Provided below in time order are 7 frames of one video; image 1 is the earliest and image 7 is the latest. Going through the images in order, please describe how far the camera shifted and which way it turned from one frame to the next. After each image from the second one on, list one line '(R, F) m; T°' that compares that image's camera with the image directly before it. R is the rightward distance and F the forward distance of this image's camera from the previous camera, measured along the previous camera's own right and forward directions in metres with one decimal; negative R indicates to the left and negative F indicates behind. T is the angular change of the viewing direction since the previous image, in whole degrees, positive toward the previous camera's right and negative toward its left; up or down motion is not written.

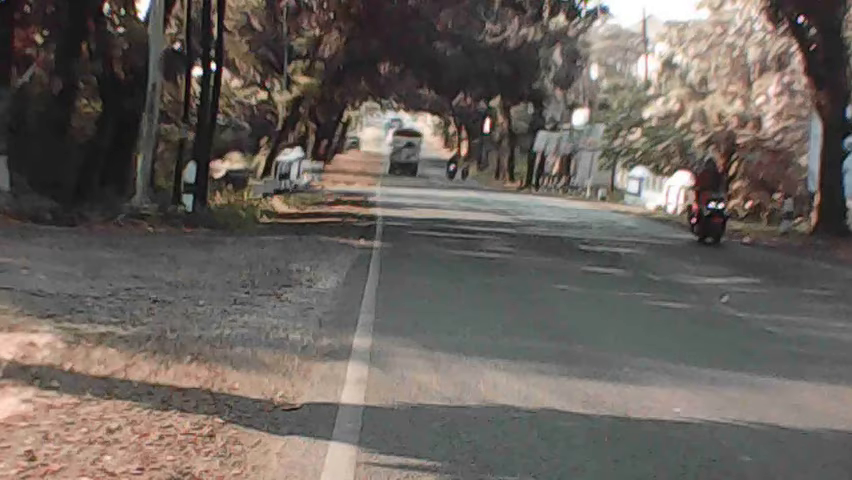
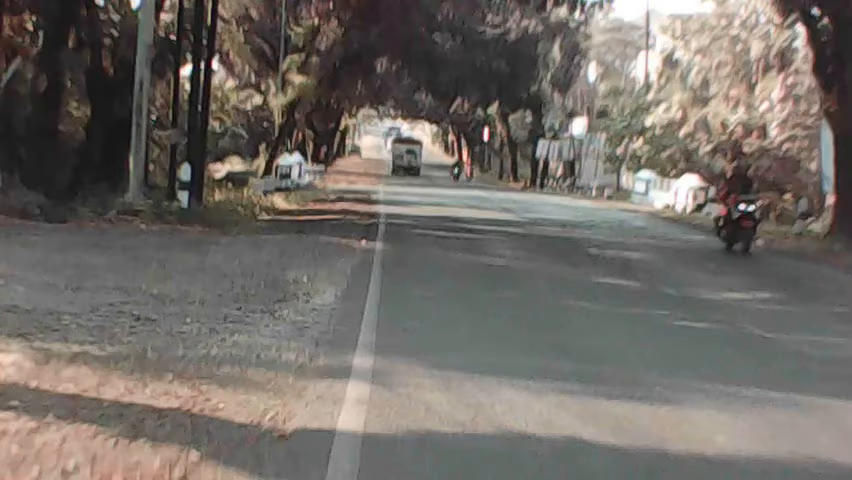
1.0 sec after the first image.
(0.0, +1.0) m; 0°
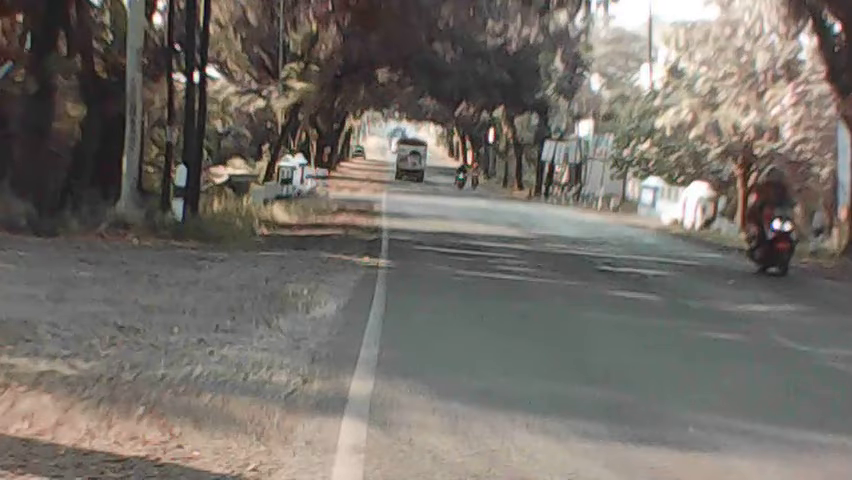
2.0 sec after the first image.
(0.0, +1.0) m; 0°
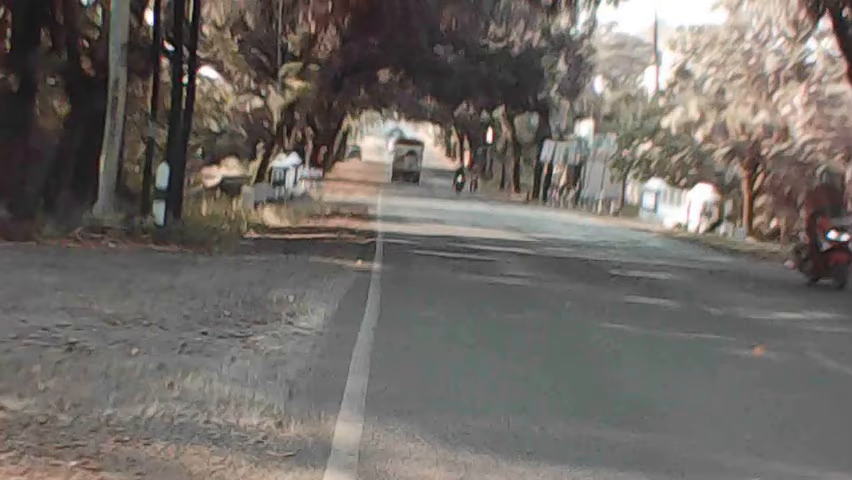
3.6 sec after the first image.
(0.0, +1.5) m; 0°
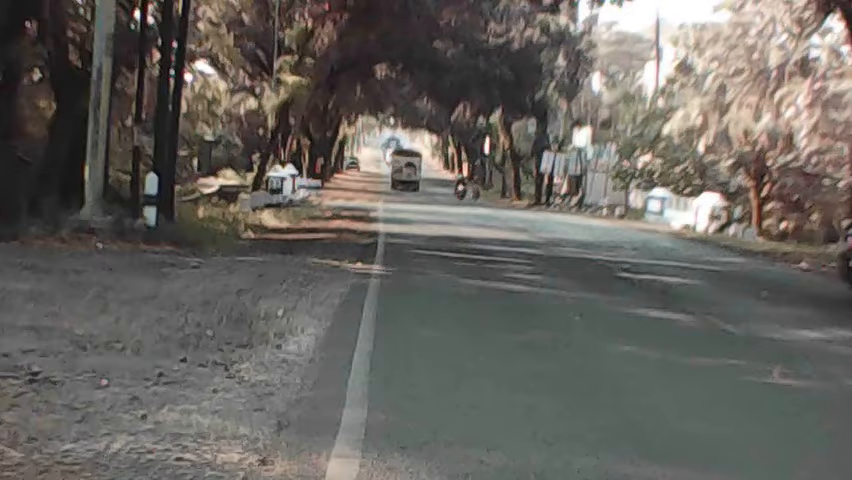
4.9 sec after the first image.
(0.0, +1.0) m; 0°
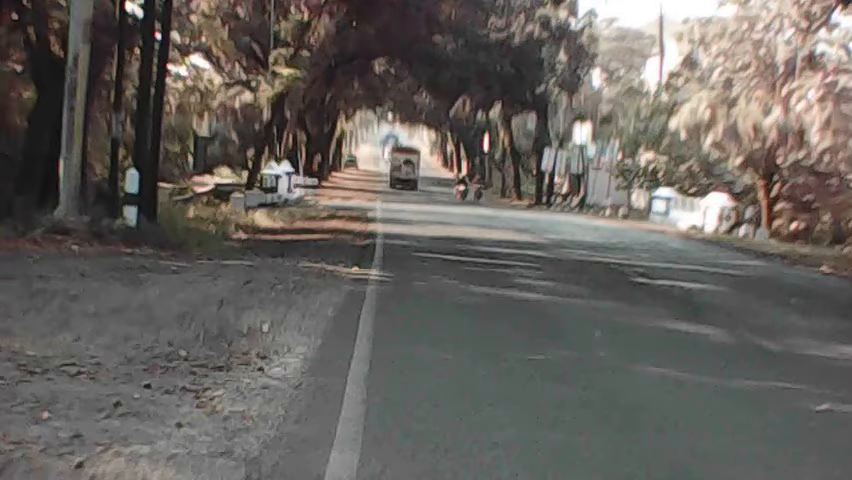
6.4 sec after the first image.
(0.0, +1.5) m; 0°
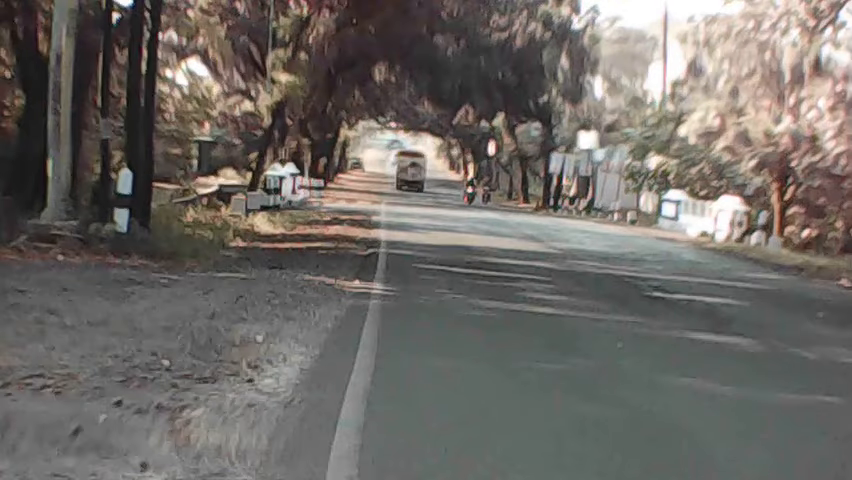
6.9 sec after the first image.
(0.0, +1.0) m; 0°
